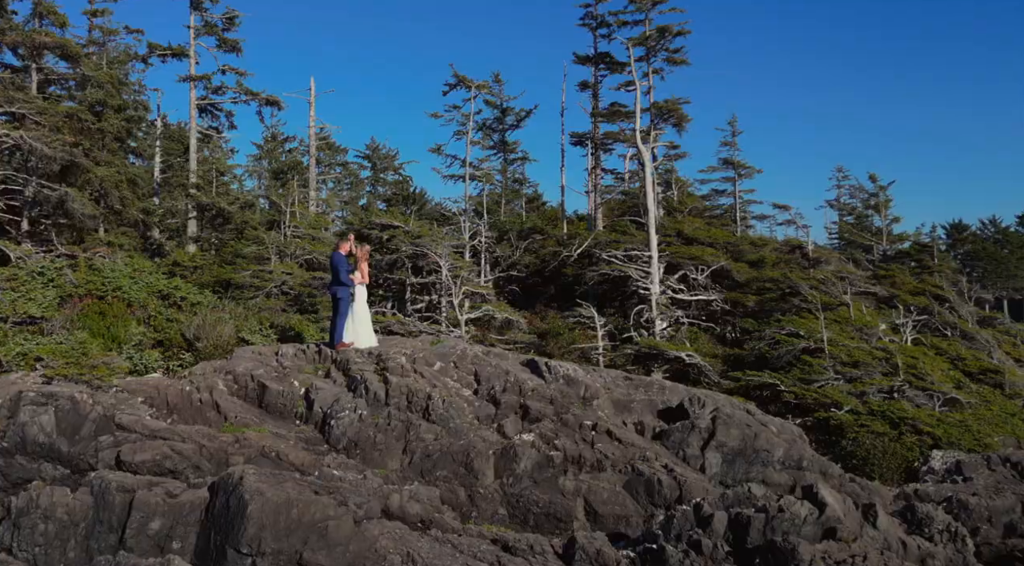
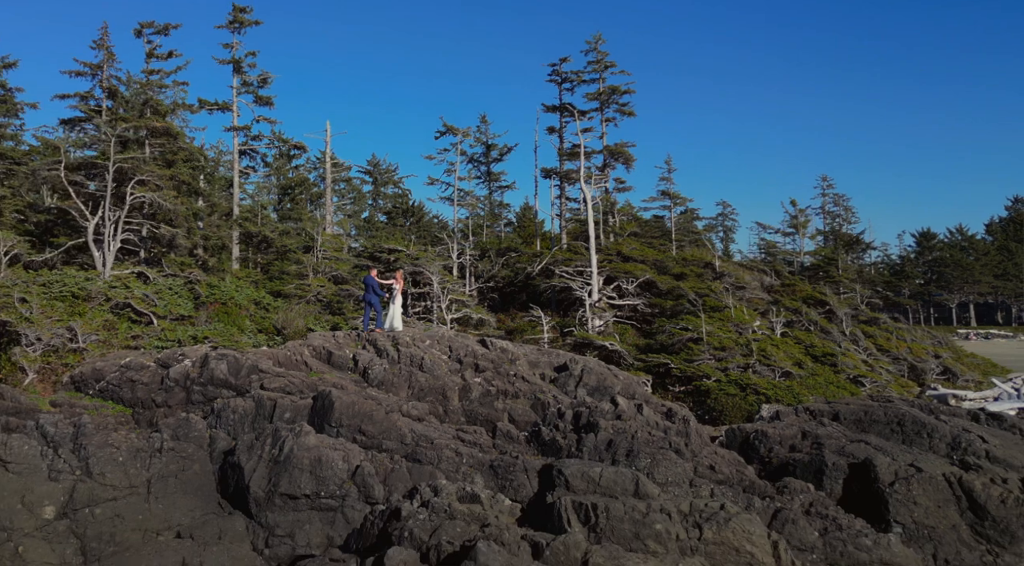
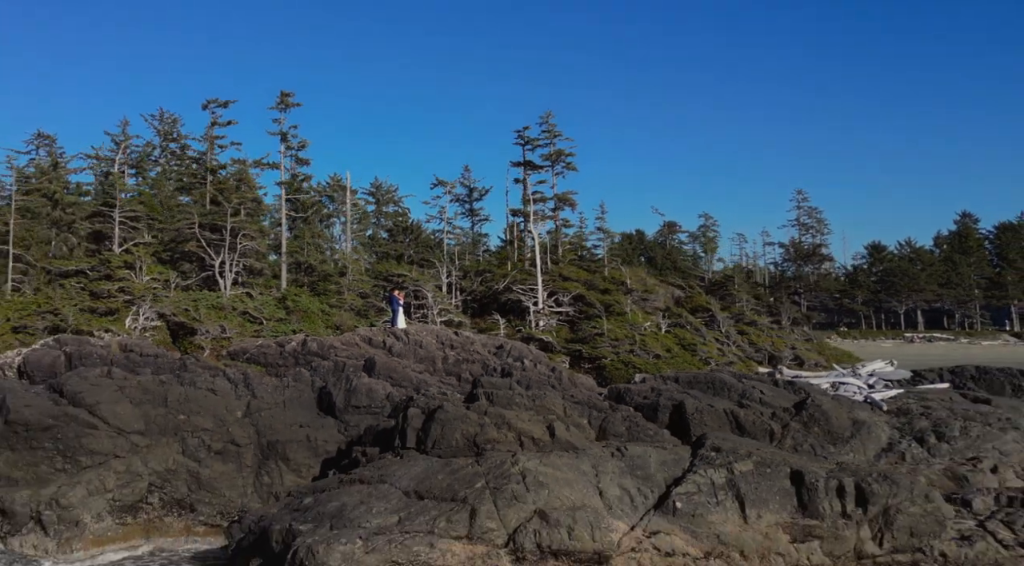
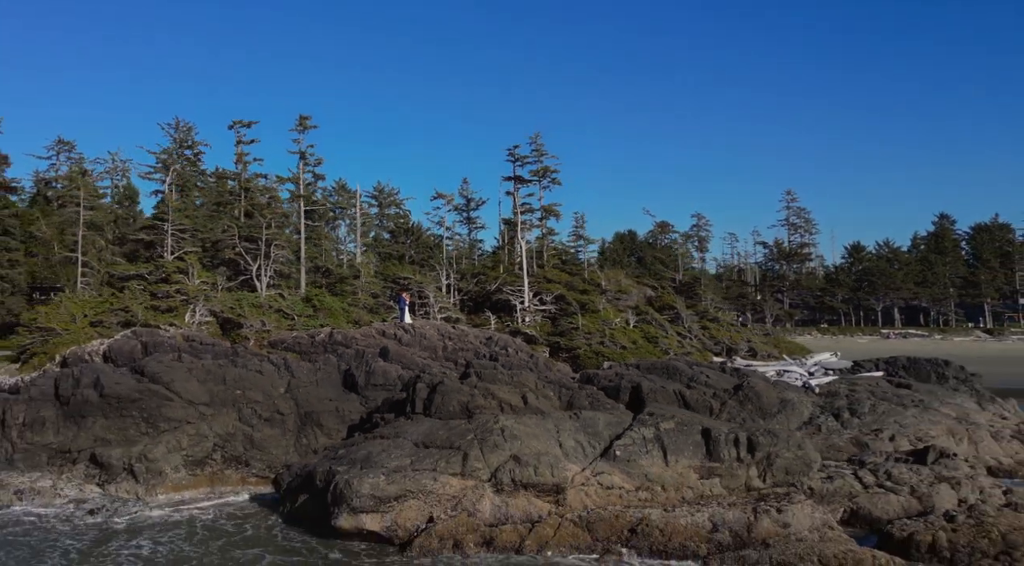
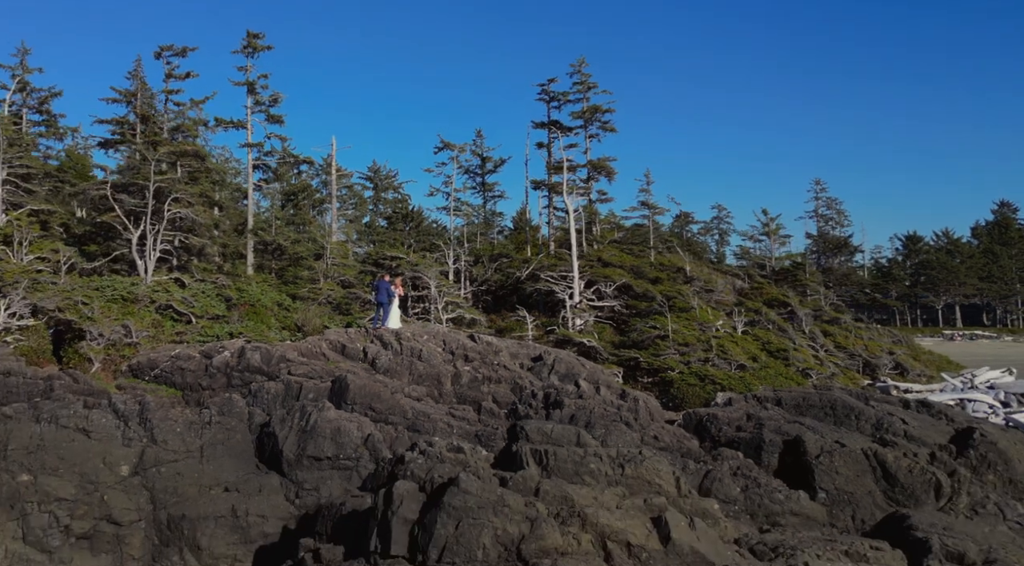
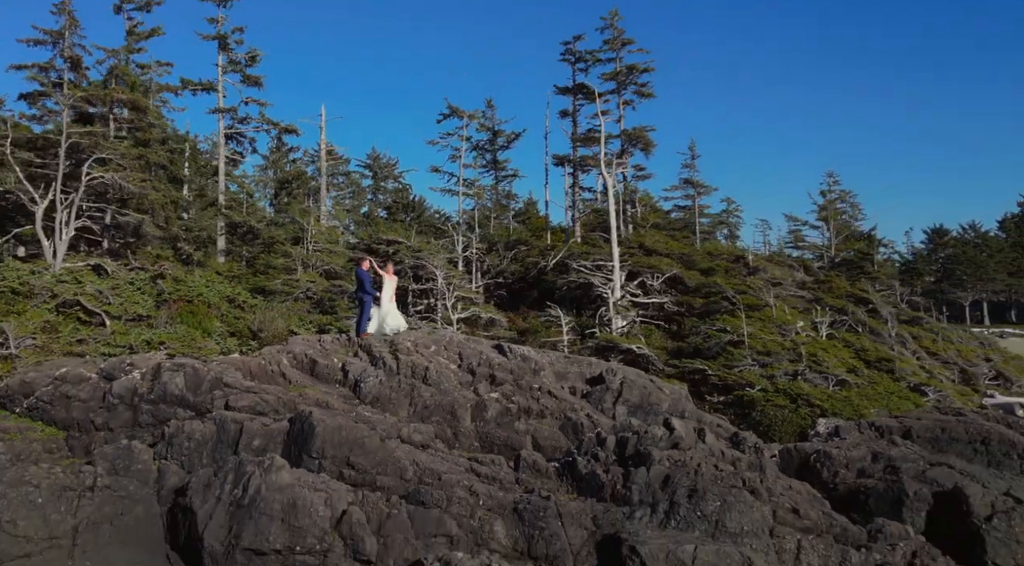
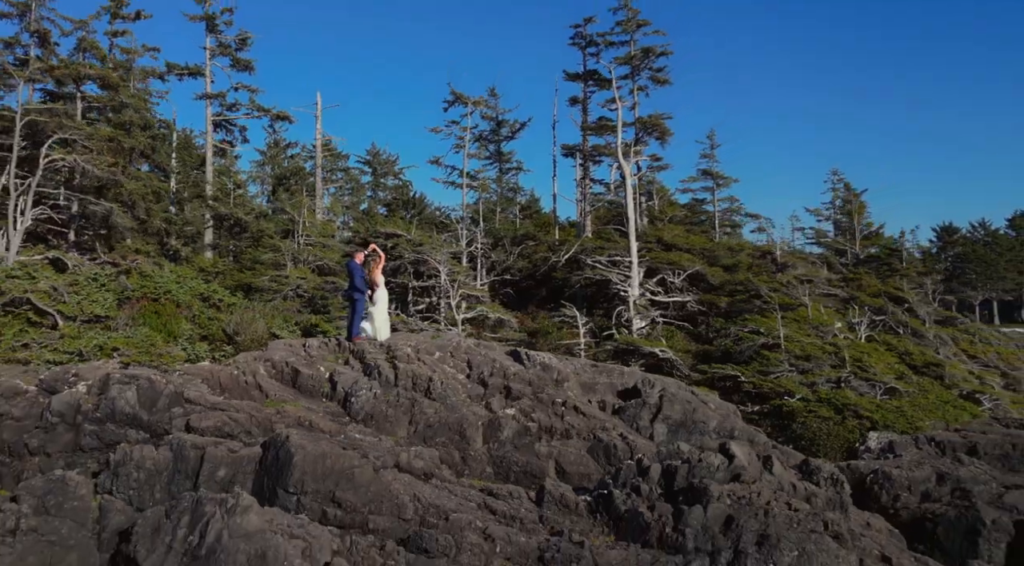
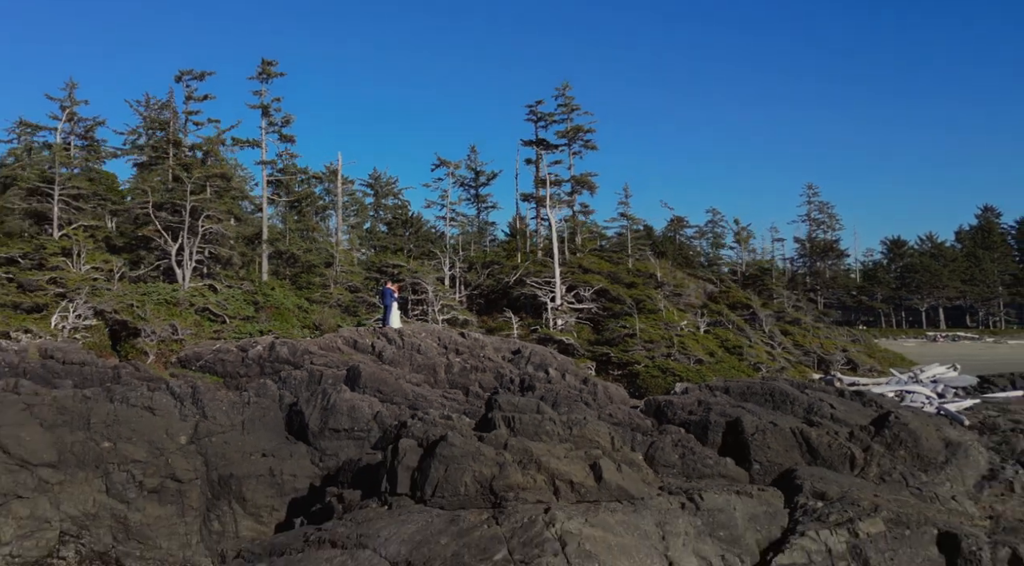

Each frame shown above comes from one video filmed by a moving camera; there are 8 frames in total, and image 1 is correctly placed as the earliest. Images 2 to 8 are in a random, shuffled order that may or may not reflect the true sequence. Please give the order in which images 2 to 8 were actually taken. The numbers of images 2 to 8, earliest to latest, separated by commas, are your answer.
7, 6, 2, 5, 8, 3, 4
